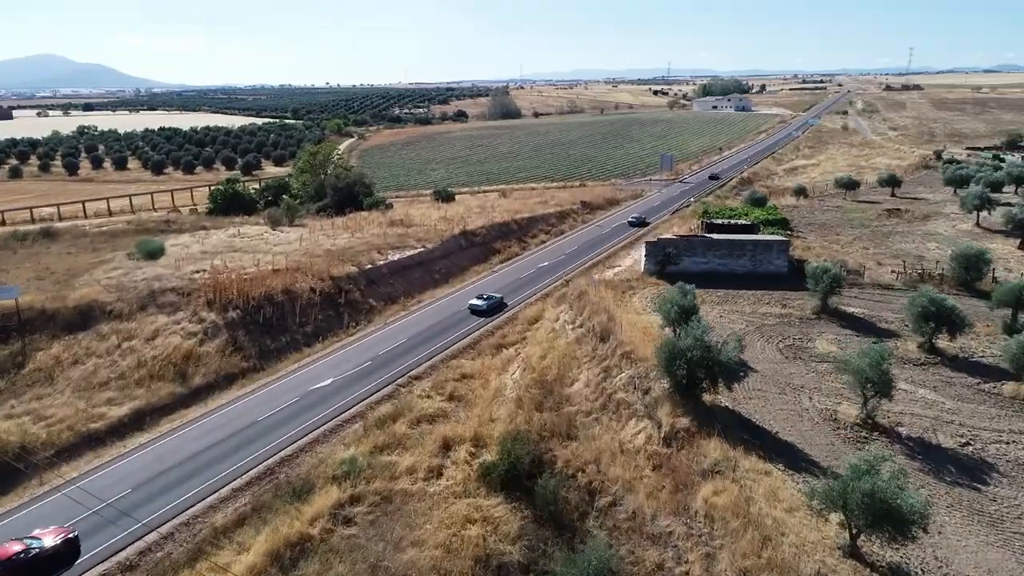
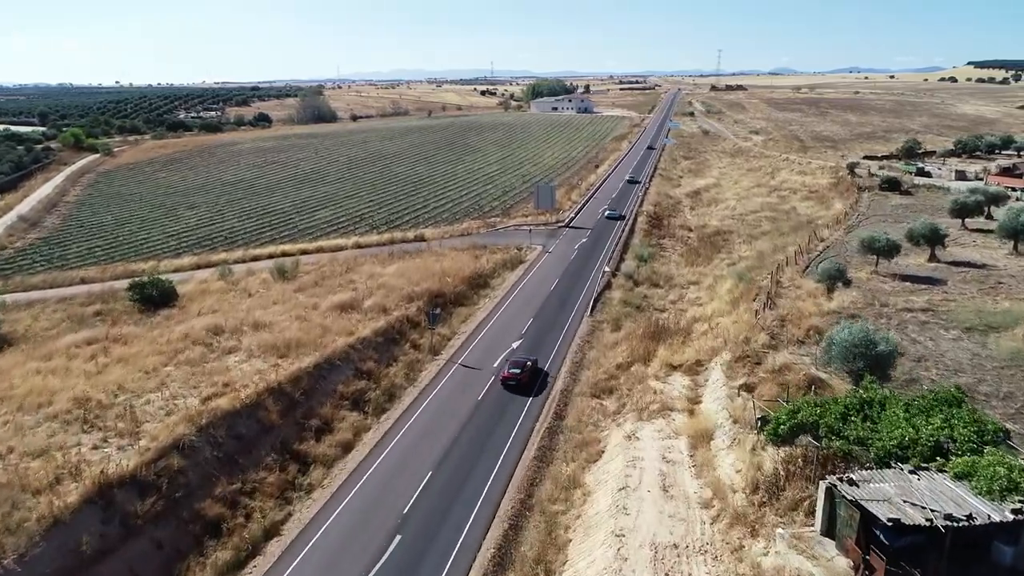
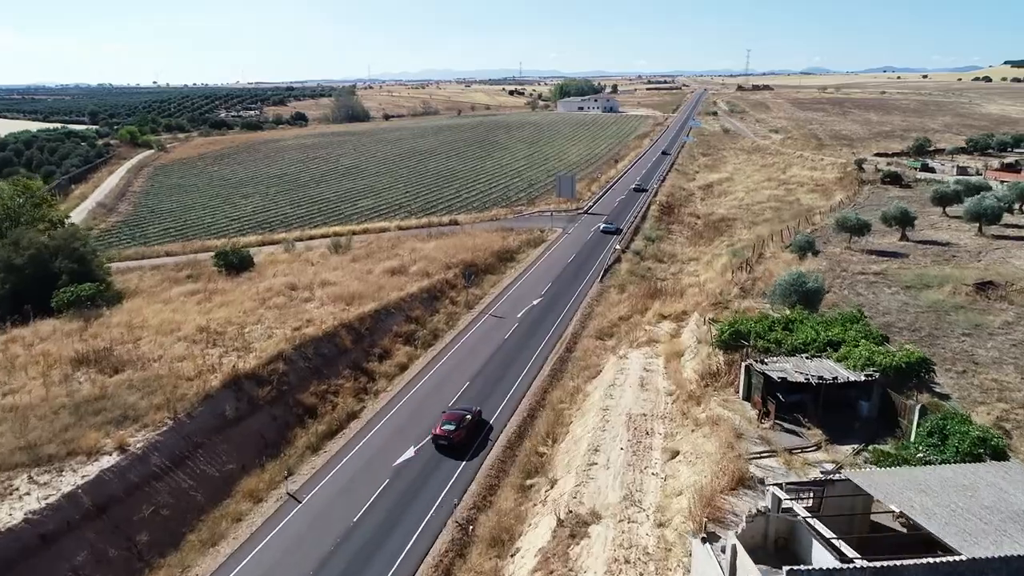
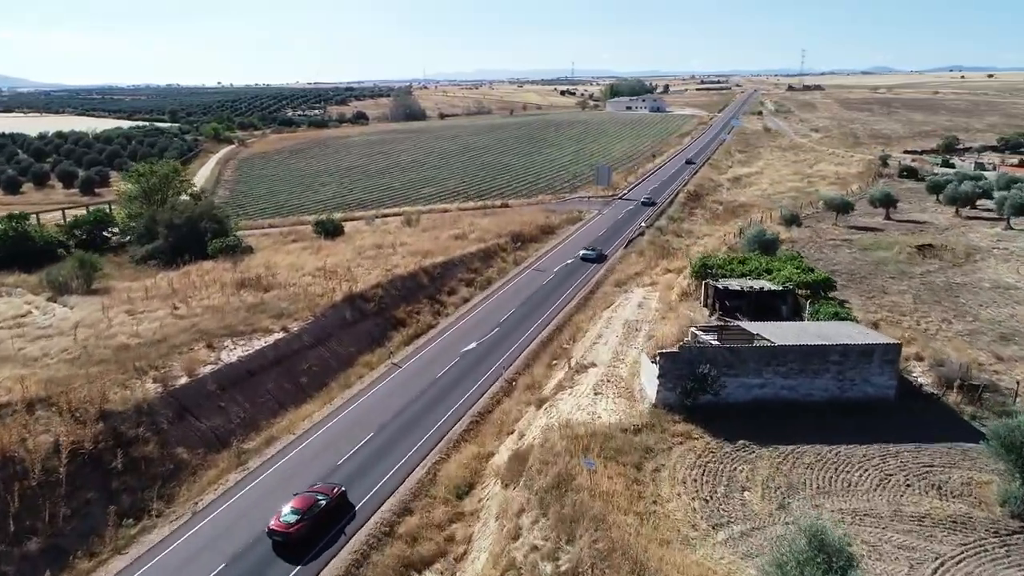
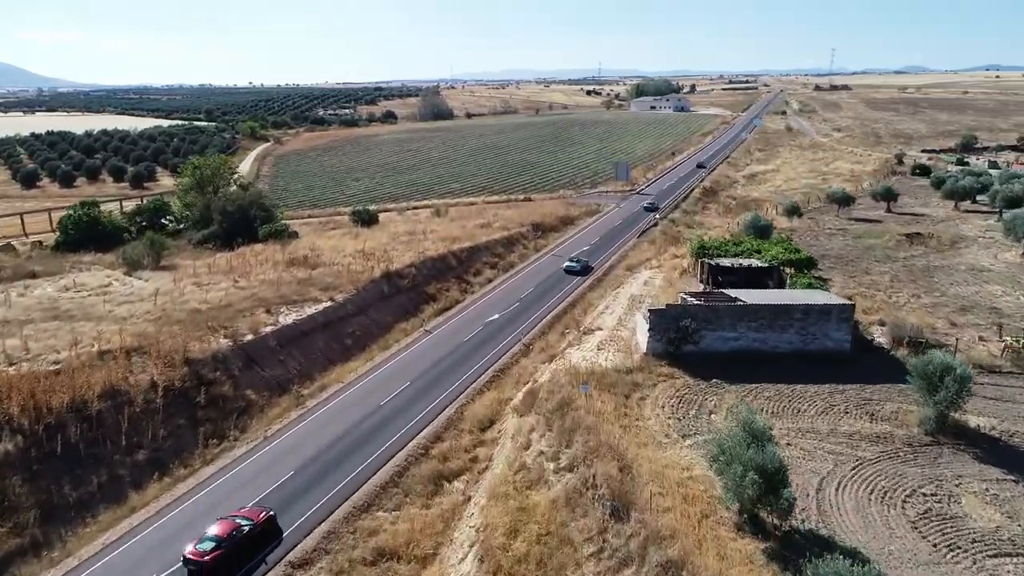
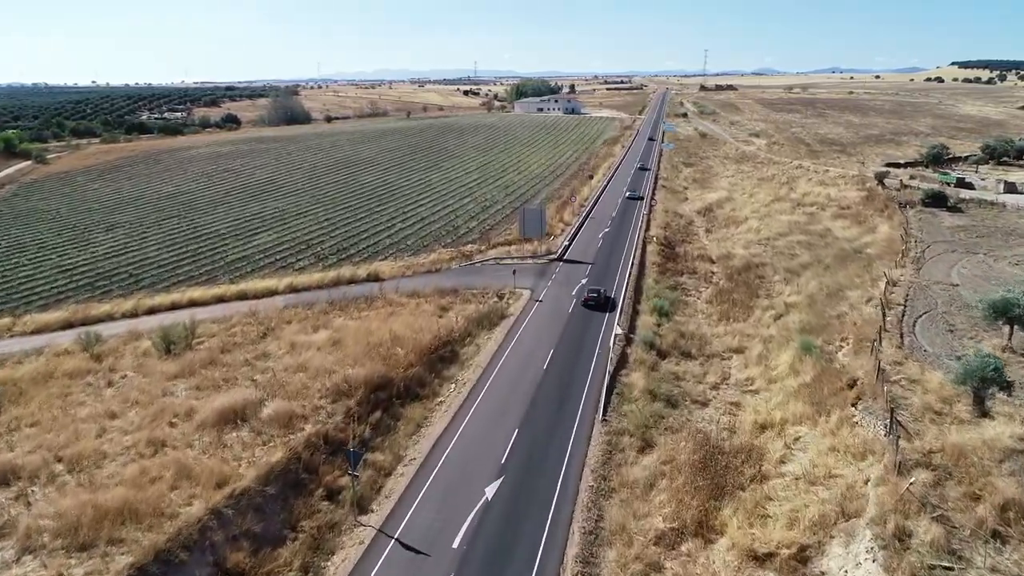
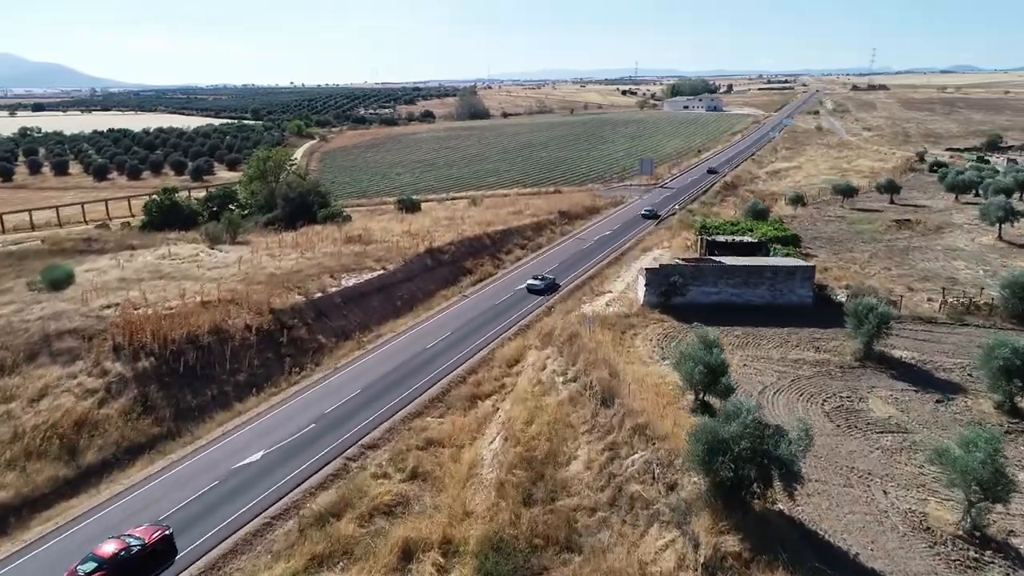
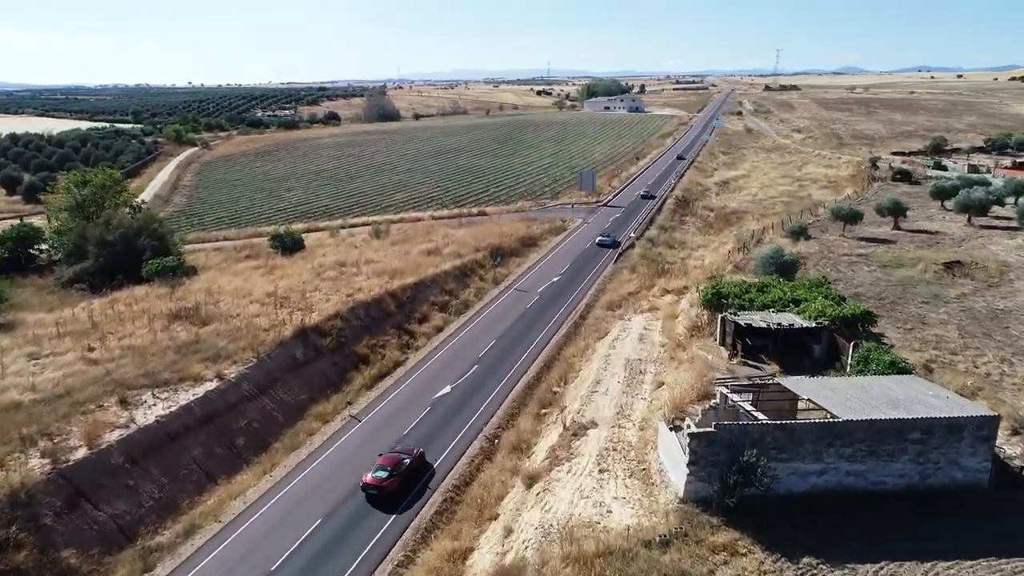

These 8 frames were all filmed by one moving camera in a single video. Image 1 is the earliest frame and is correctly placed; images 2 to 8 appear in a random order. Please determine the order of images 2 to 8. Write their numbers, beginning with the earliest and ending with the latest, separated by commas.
7, 5, 4, 8, 3, 2, 6
